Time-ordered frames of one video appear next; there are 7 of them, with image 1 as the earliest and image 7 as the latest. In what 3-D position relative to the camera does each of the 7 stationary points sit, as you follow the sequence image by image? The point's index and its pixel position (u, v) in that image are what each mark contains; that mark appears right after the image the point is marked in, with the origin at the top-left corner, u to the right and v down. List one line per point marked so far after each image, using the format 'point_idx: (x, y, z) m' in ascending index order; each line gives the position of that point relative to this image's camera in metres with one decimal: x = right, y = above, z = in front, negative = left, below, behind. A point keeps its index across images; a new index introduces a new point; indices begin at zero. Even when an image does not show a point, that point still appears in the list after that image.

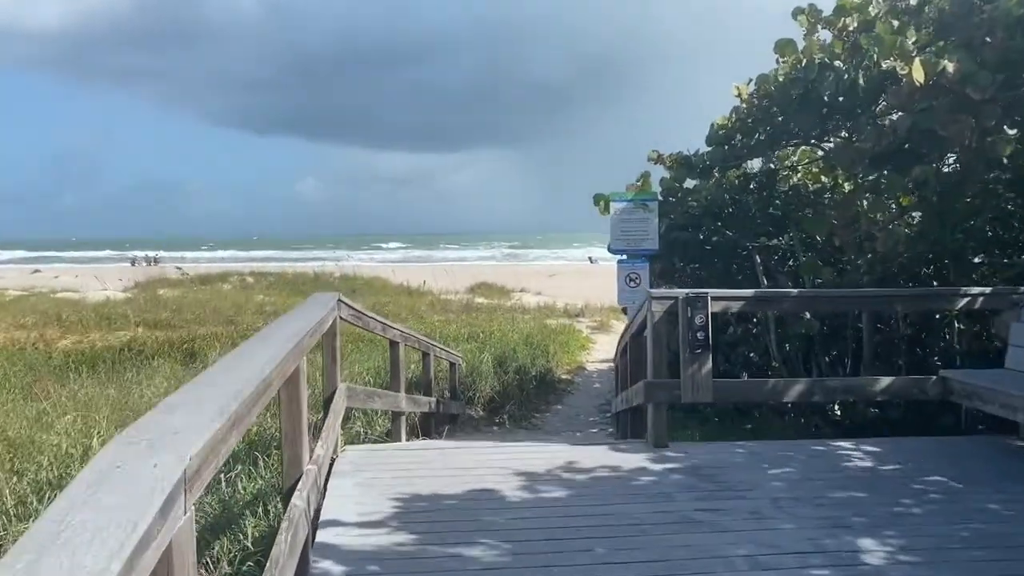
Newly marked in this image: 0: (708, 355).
0: (+0.9, -0.3, +3.5) m
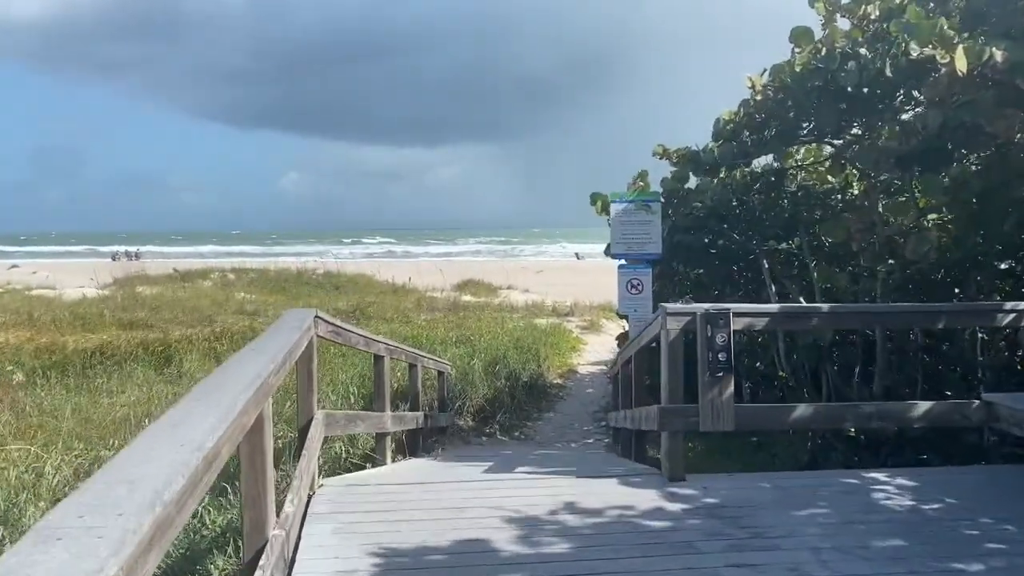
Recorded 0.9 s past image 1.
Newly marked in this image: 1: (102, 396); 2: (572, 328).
0: (+0.9, -0.4, +3.1) m
1: (-4.0, -1.1, +7.6) m
2: (+1.1, -0.7, +14.5) m
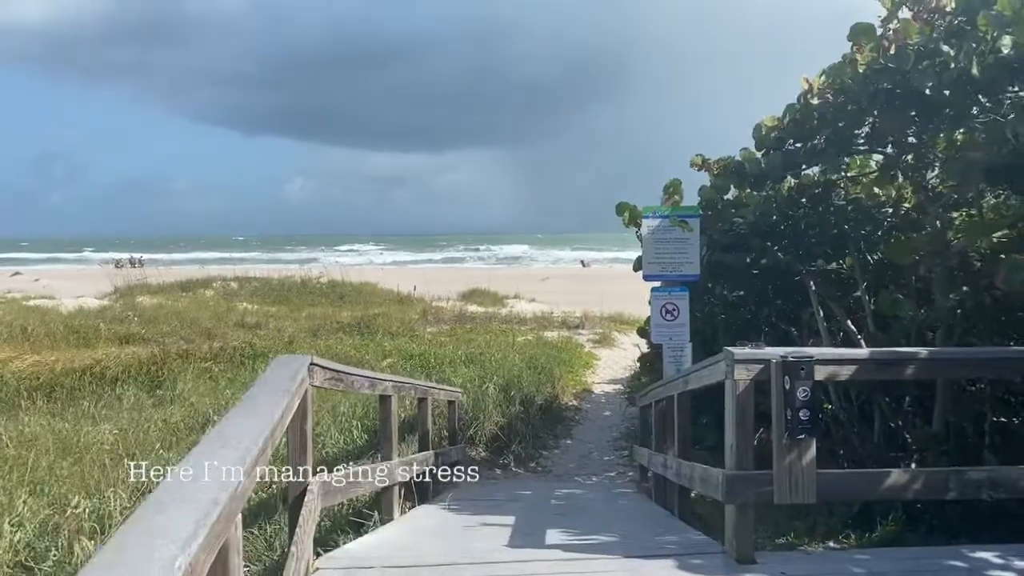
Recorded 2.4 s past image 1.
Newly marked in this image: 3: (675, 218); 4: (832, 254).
0: (+1.0, -0.5, +2.6) m
1: (-3.9, -1.2, +7.1) m
2: (+1.3, -1.0, +14.0) m
3: (+1.0, +0.4, +4.7) m
4: (+2.1, +0.2, +5.1) m
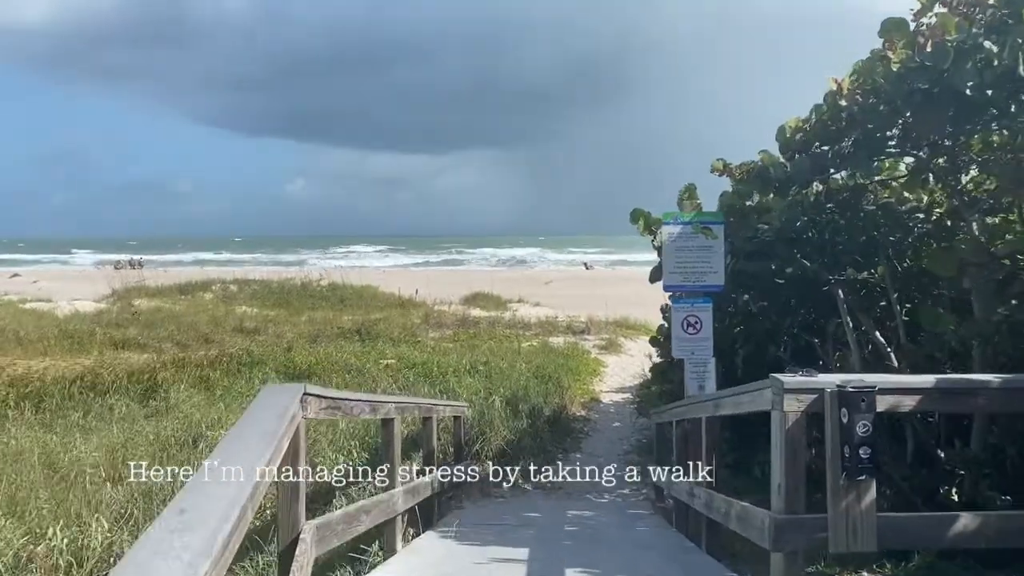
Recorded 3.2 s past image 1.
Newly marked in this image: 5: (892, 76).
0: (+1.0, -0.6, +2.3) m
1: (-3.8, -1.3, +6.8) m
2: (+1.3, -1.0, +13.7) m
3: (+1.0, +0.4, +4.4) m
4: (+2.1, +0.2, +4.8) m
5: (+2.0, +1.1, +4.0) m
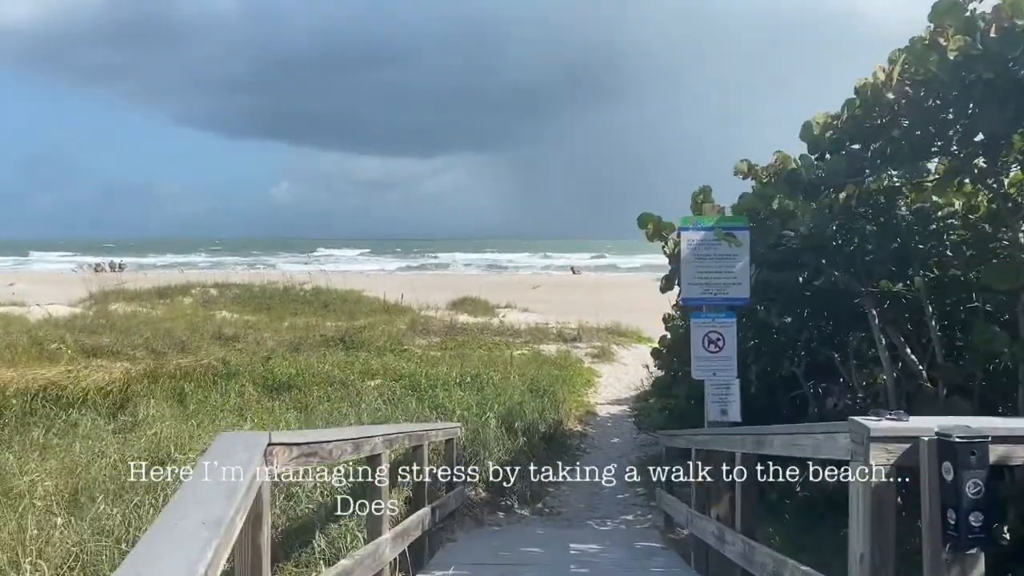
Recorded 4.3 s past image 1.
0: (+1.1, -0.6, +1.8) m
1: (-3.9, -1.4, +6.3) m
2: (+1.2, -1.2, +13.2) m
3: (+1.0, +0.3, +3.9) m
4: (+2.1, +0.1, +4.3) m
5: (+2.0, +1.0, +3.6) m
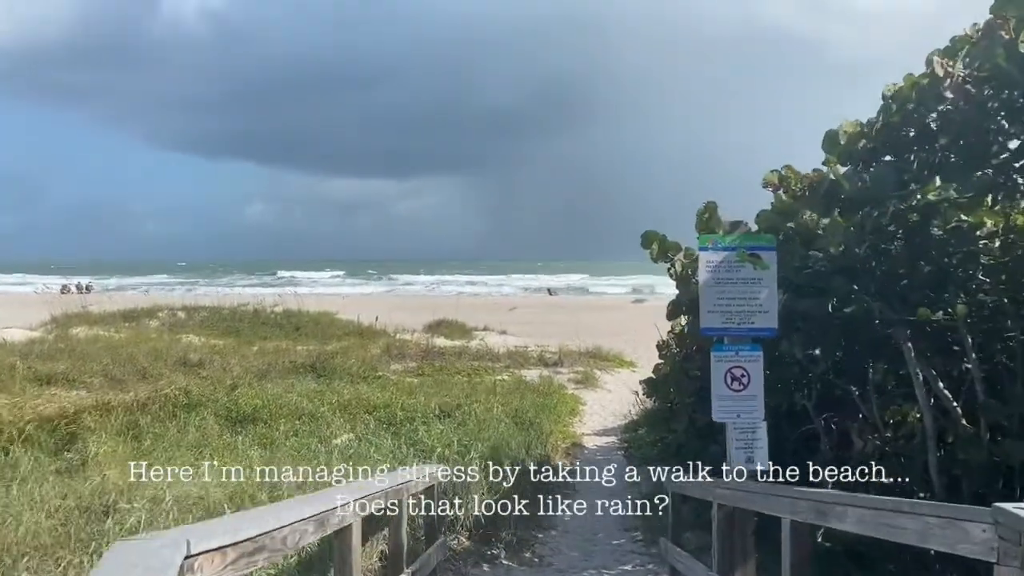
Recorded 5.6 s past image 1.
0: (+1.1, -0.7, +1.3) m
1: (-4.0, -1.5, +5.6) m
2: (+0.8, -1.5, +12.7) m
3: (+1.0, +0.2, +3.5) m
4: (+2.1, 0.0, +3.9) m
5: (+2.0, +0.9, +3.2) m
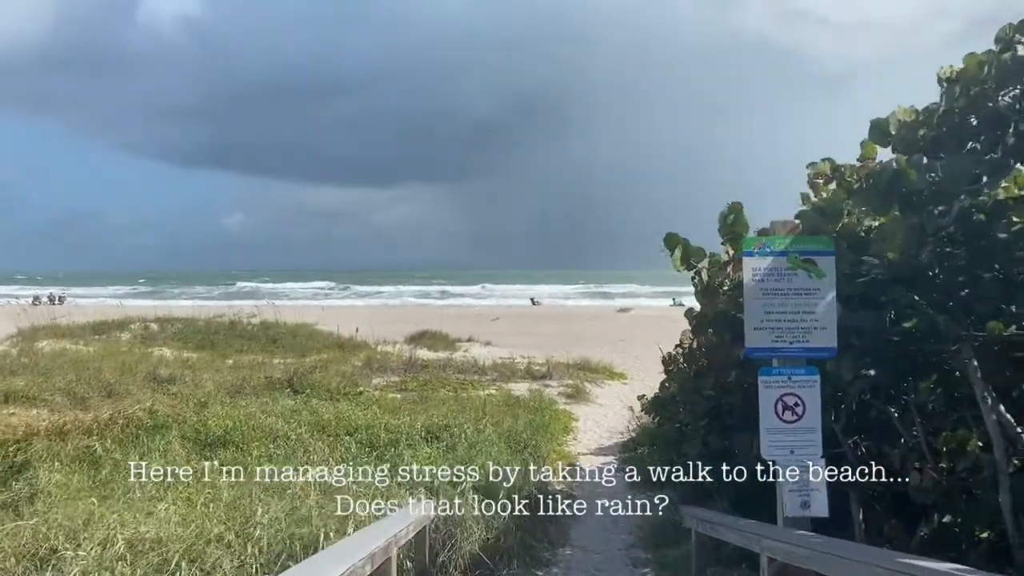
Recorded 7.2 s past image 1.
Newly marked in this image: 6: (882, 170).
0: (+1.2, -0.7, +0.8) m
1: (-4.0, -1.6, +4.9) m
2: (+0.7, -1.7, +12.1) m
3: (+1.1, +0.1, +2.9) m
4: (+2.1, -0.1, +3.4) m
5: (+2.0, +0.9, +2.7) m
6: (+1.6, +0.5, +3.5) m
